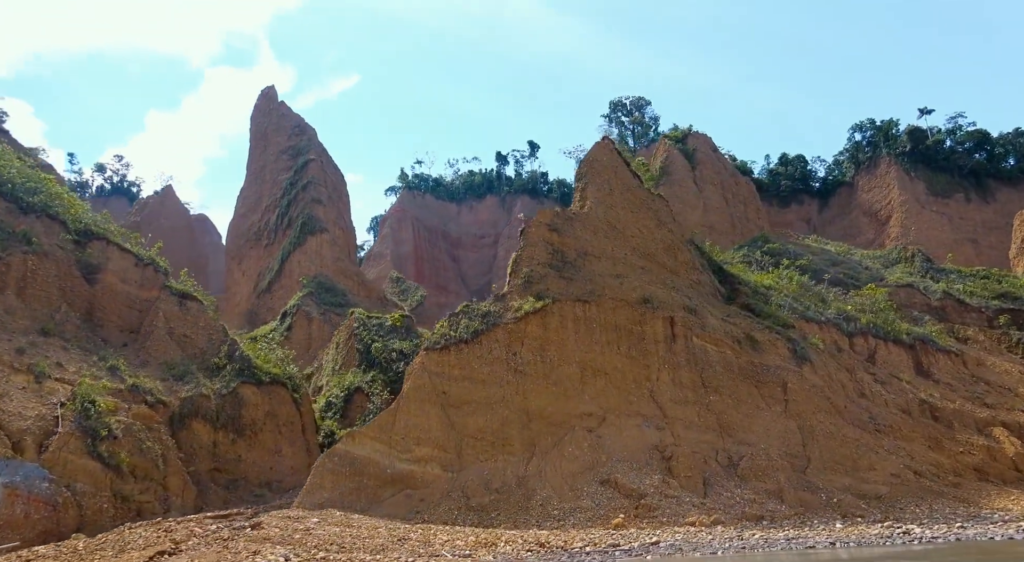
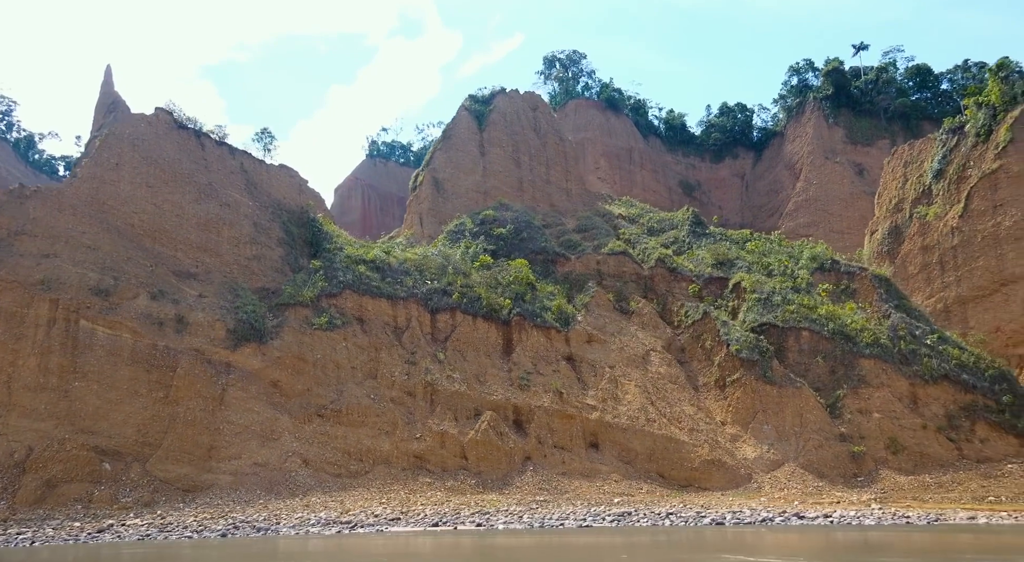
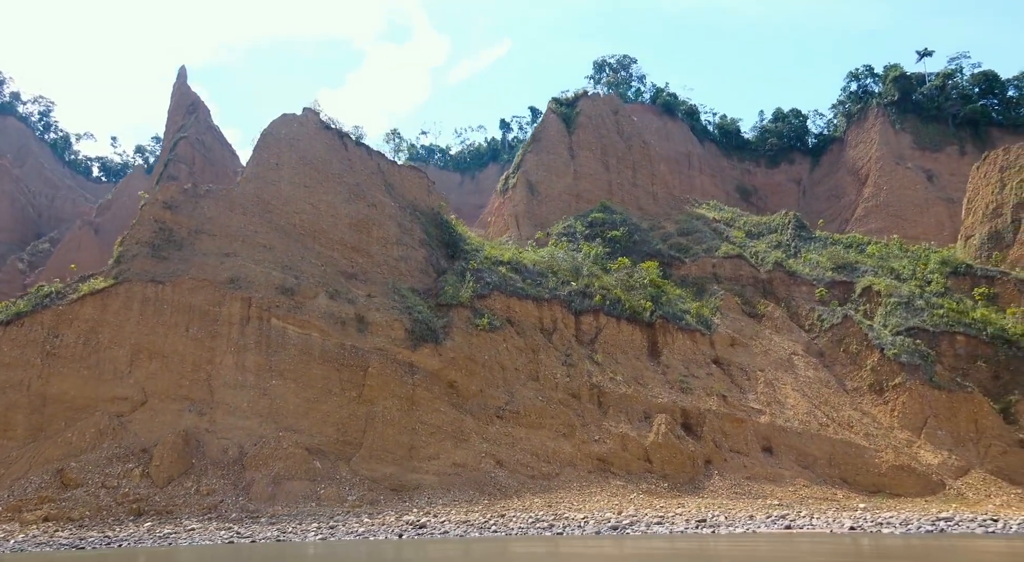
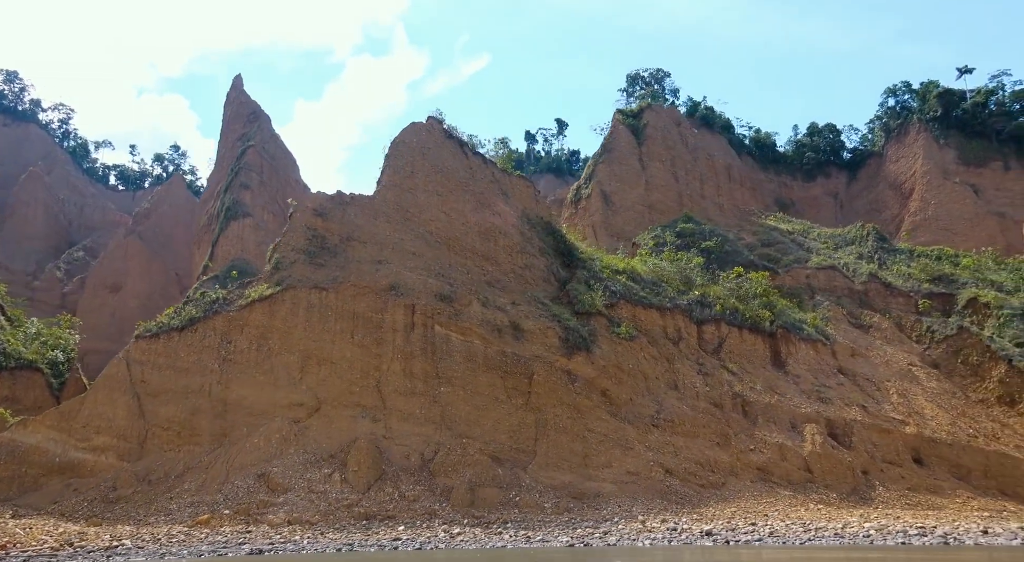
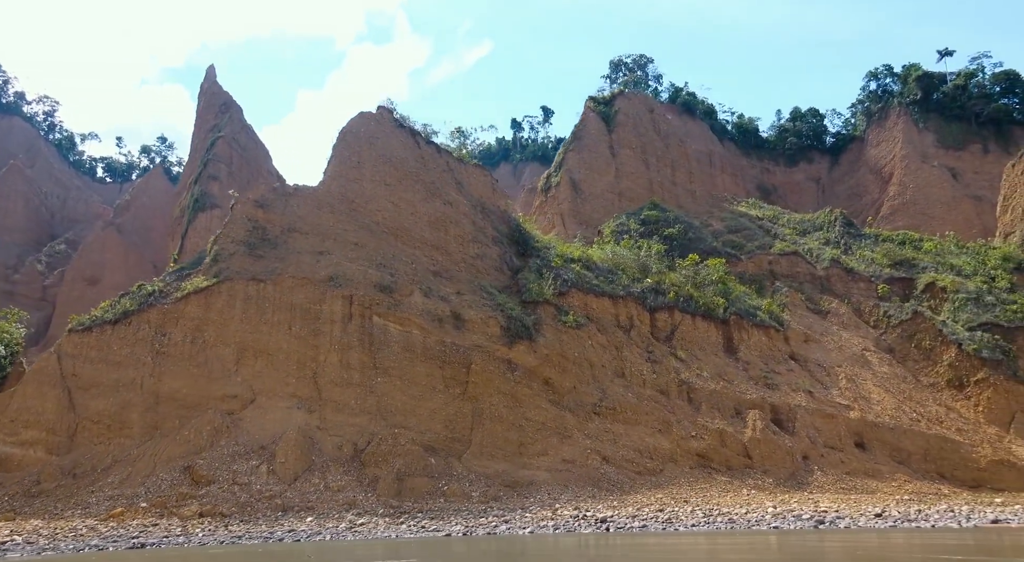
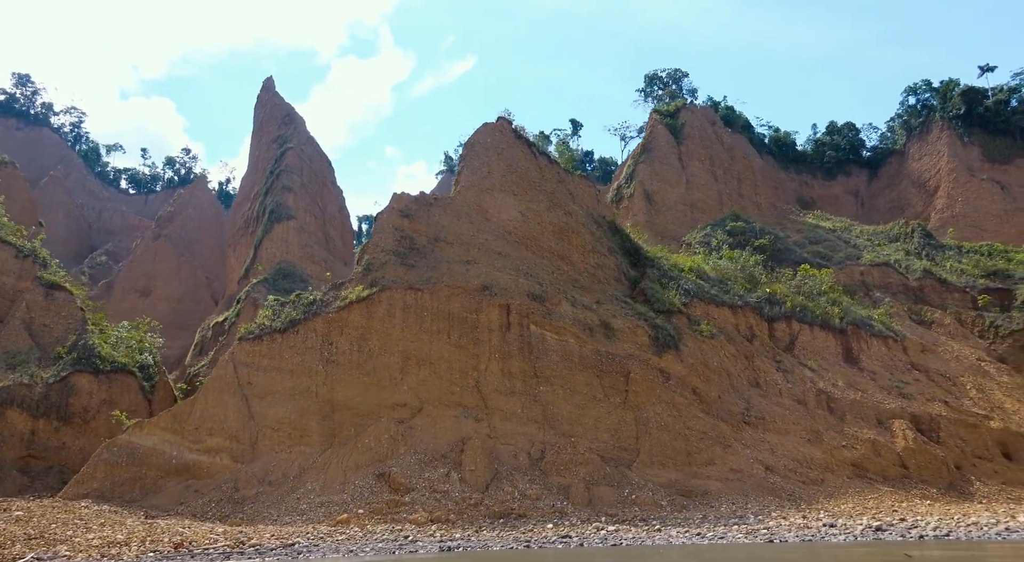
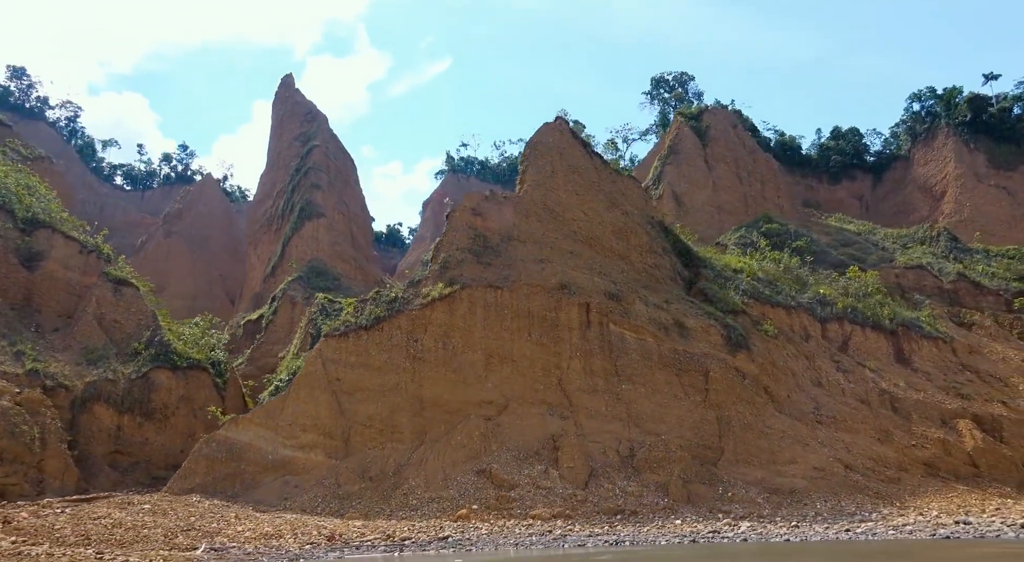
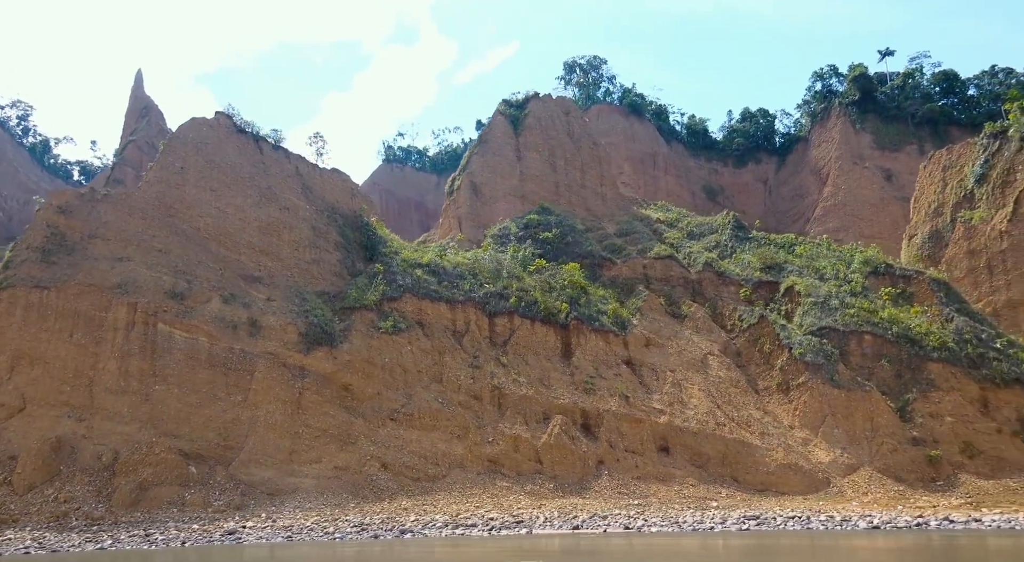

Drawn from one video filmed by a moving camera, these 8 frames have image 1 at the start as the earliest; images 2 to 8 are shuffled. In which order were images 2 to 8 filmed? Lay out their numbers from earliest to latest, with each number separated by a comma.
7, 6, 4, 5, 3, 8, 2
